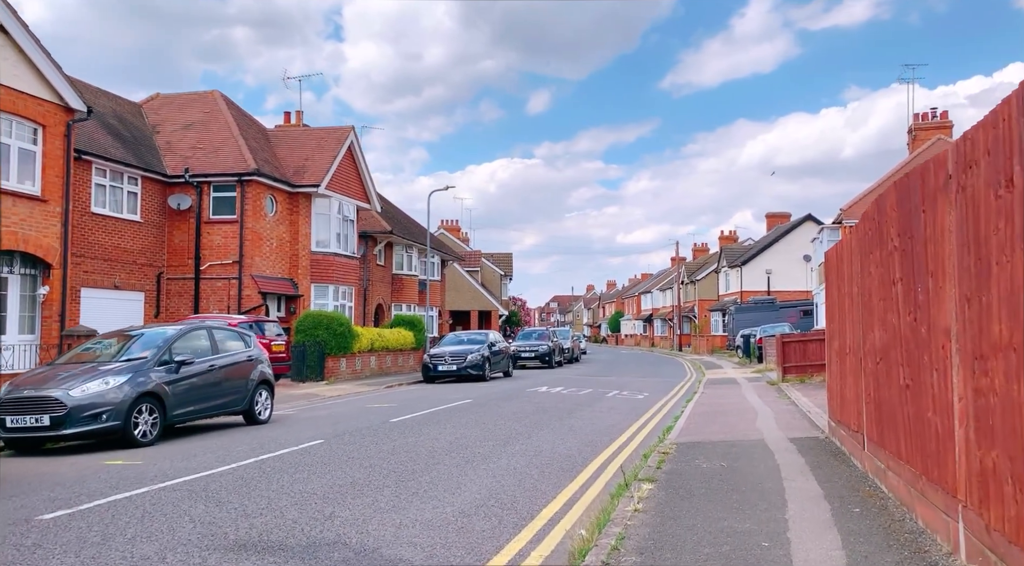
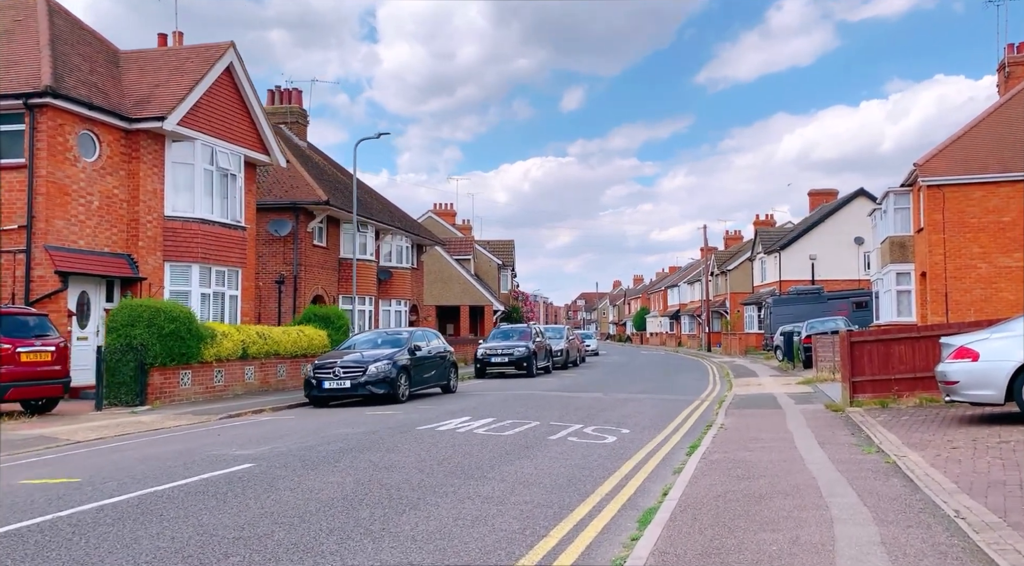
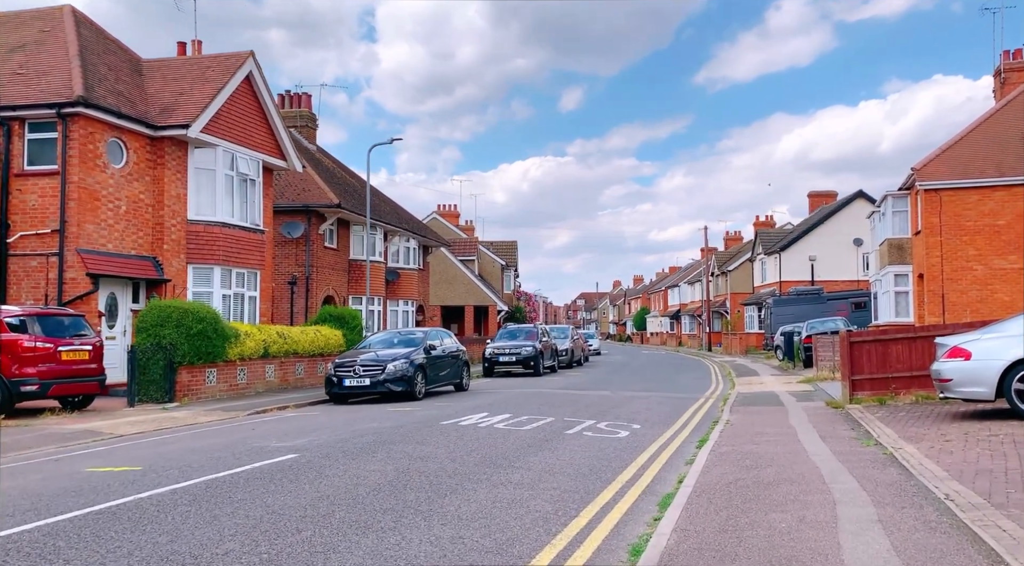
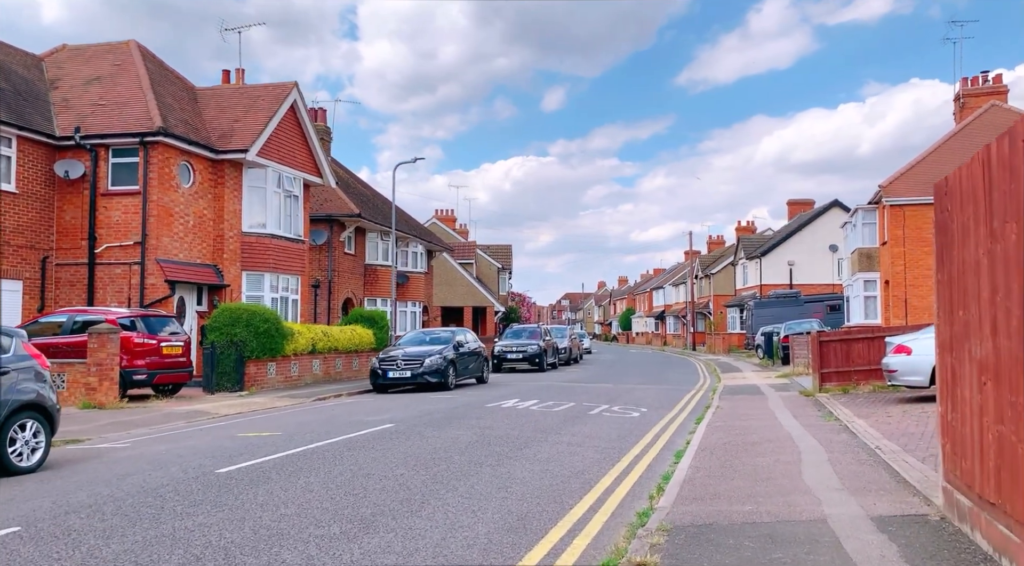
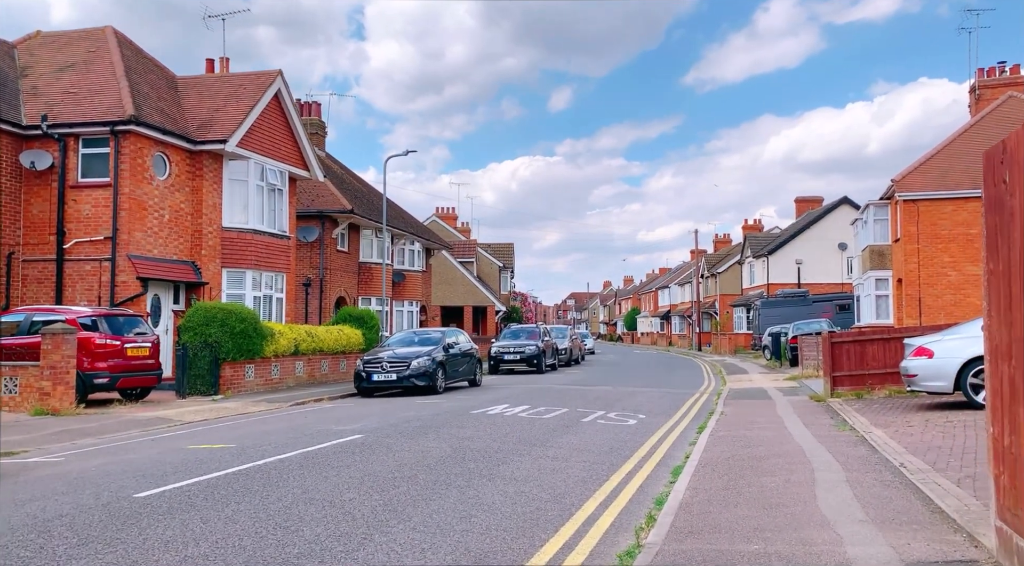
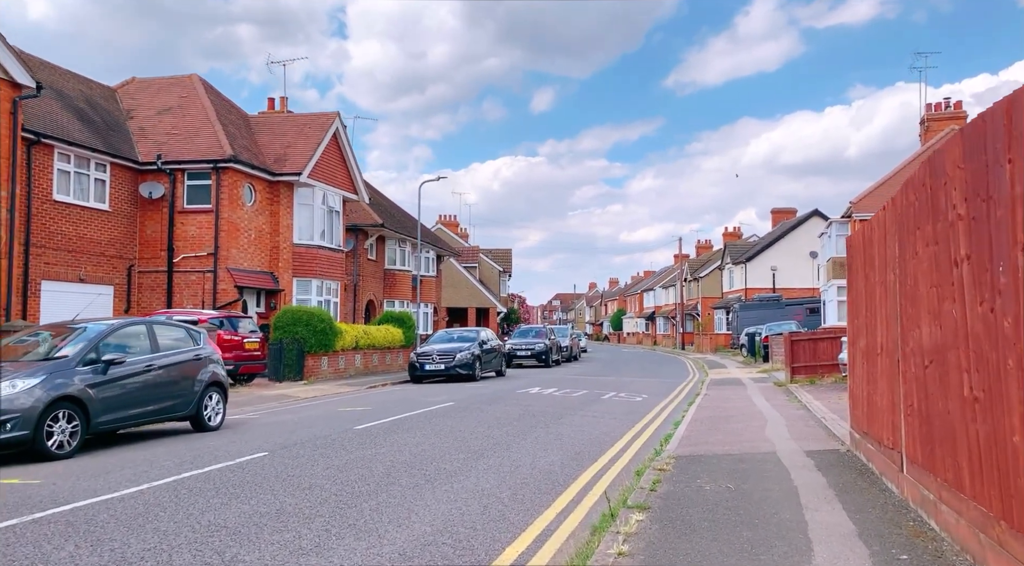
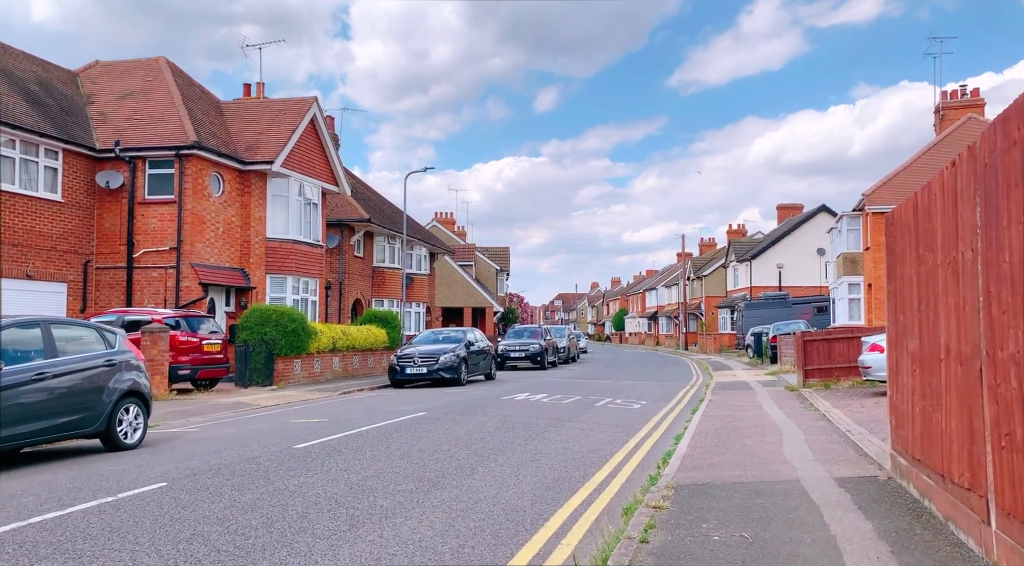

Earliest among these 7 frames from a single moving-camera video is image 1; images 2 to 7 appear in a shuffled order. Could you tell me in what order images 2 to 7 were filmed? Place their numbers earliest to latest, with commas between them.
6, 7, 4, 5, 3, 2
